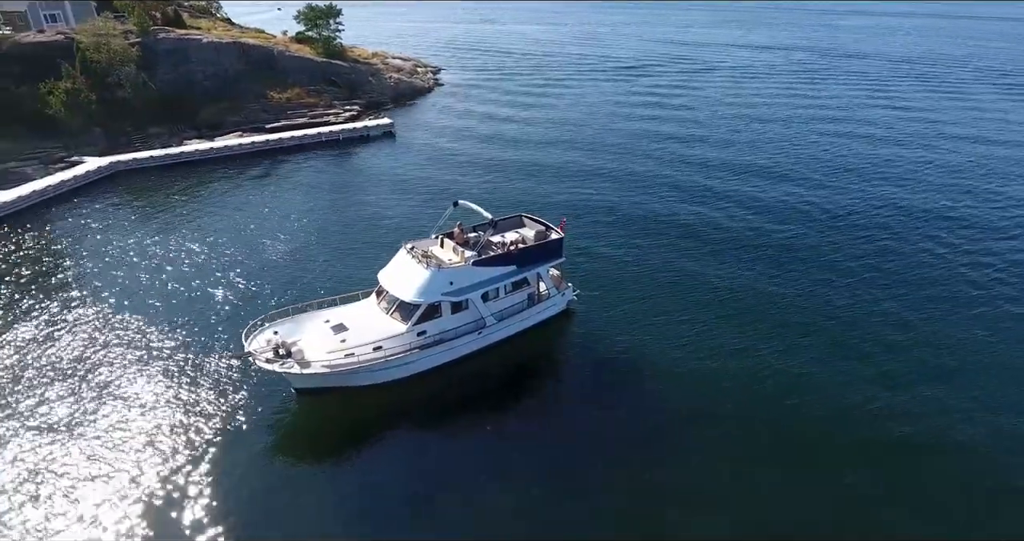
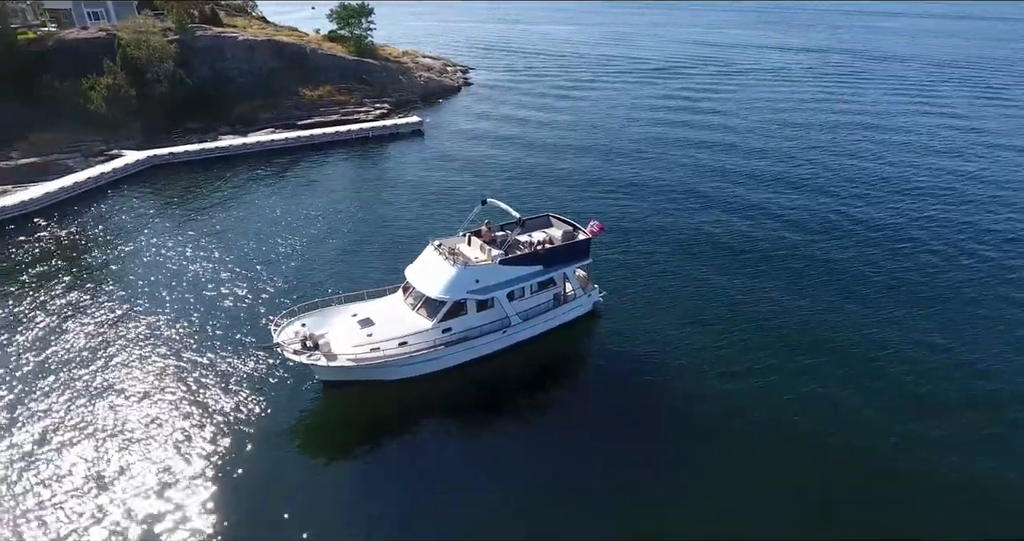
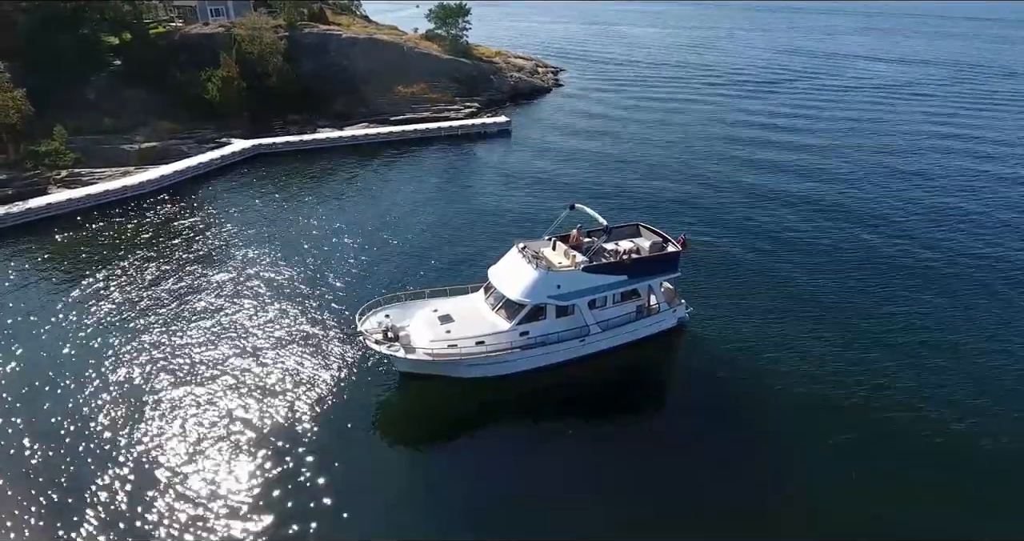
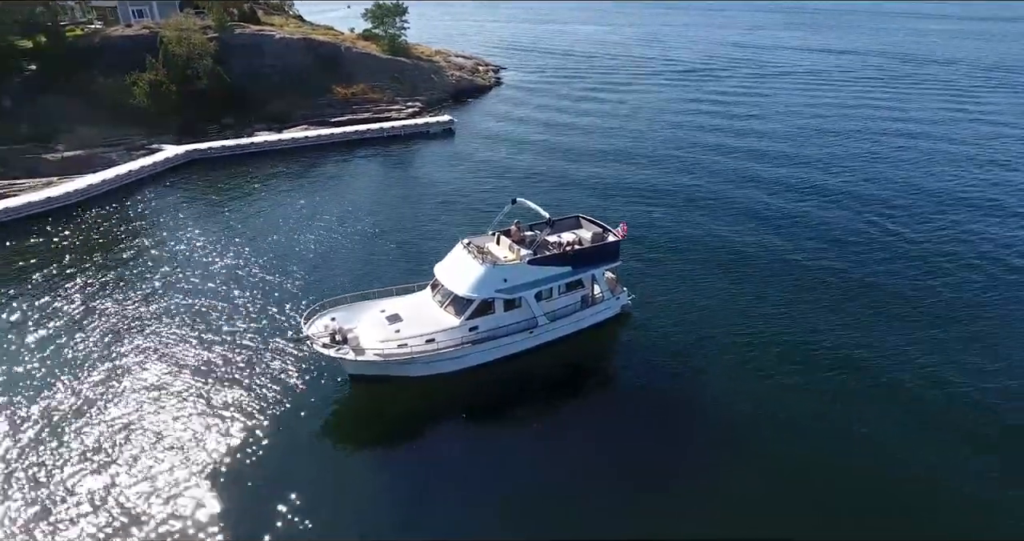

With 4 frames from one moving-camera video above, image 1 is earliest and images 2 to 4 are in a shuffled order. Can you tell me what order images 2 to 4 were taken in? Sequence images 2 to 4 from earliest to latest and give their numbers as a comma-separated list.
2, 4, 3
